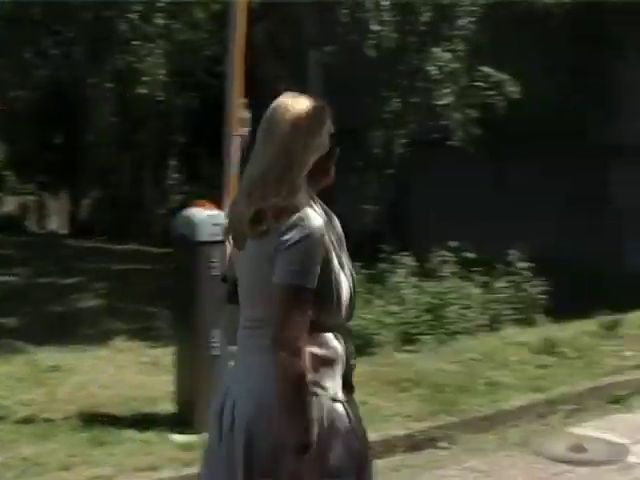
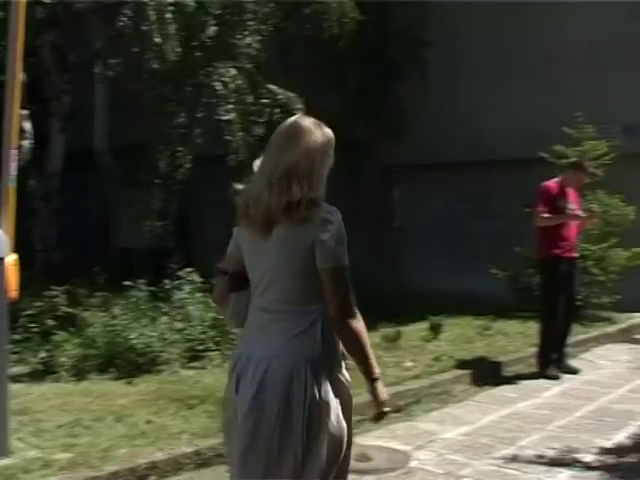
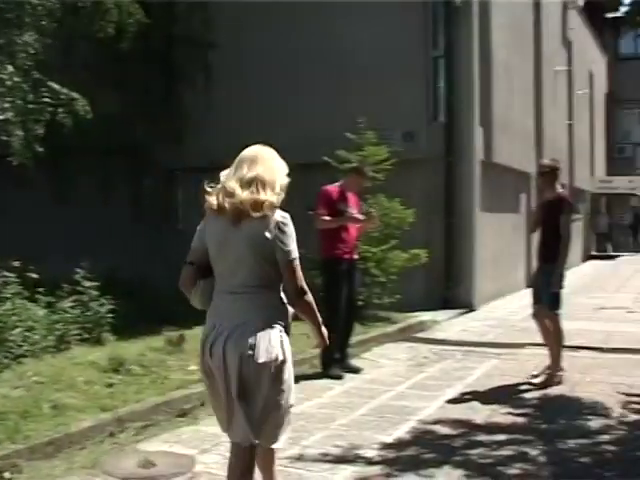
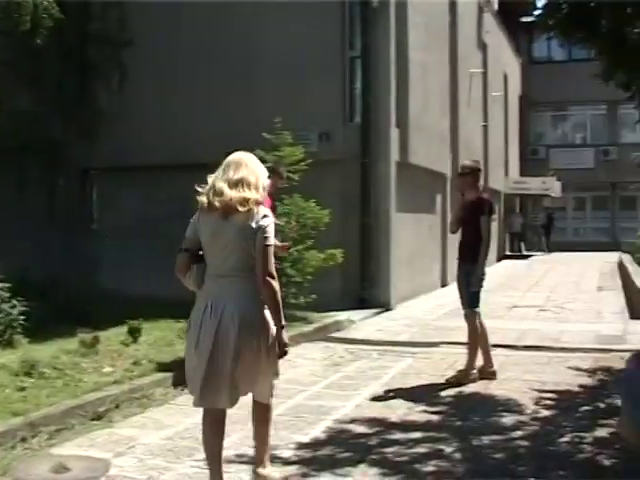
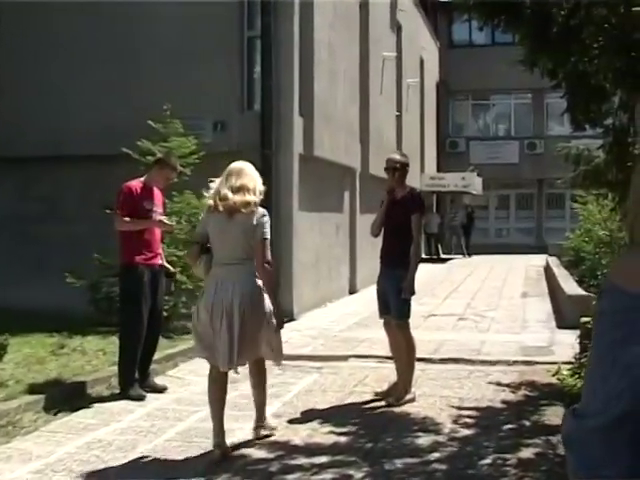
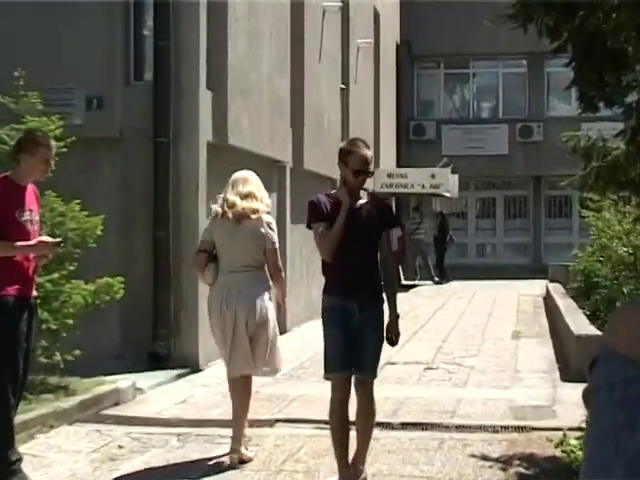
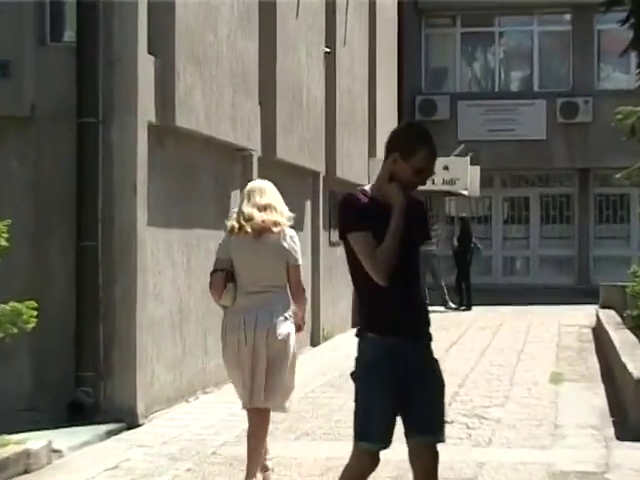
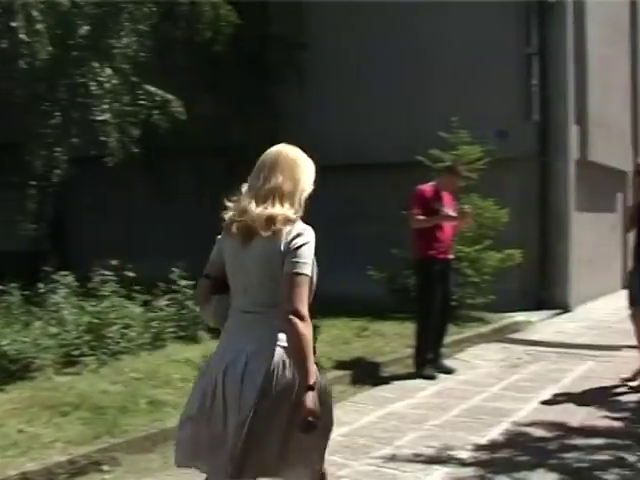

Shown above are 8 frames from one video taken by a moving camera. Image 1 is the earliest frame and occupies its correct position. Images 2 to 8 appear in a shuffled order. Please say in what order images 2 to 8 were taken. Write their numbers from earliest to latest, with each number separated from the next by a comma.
2, 8, 3, 4, 5, 6, 7
